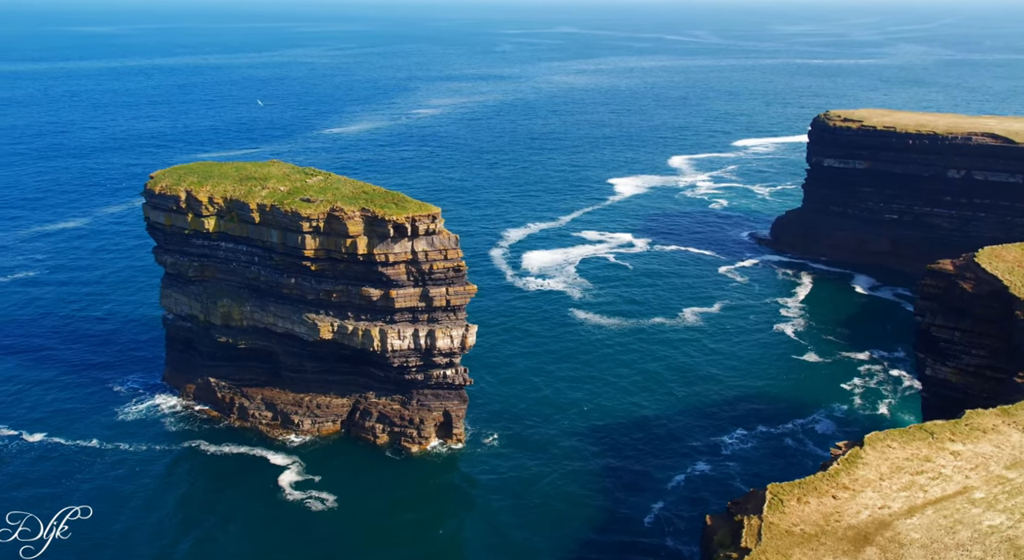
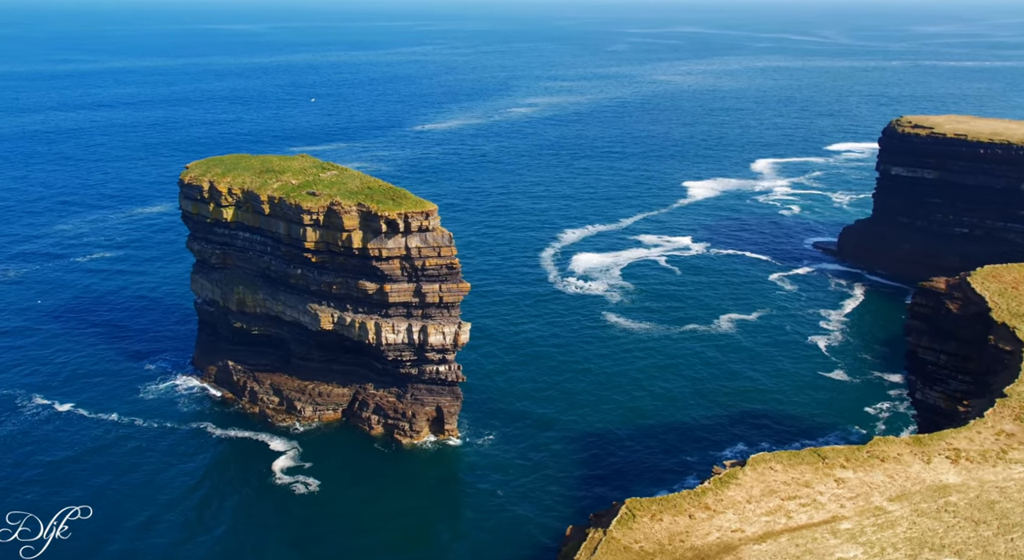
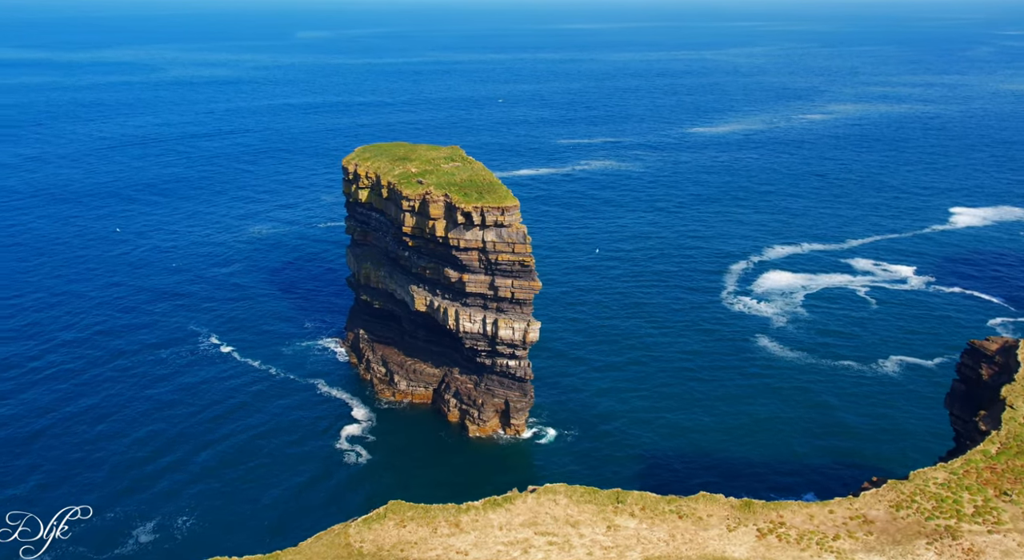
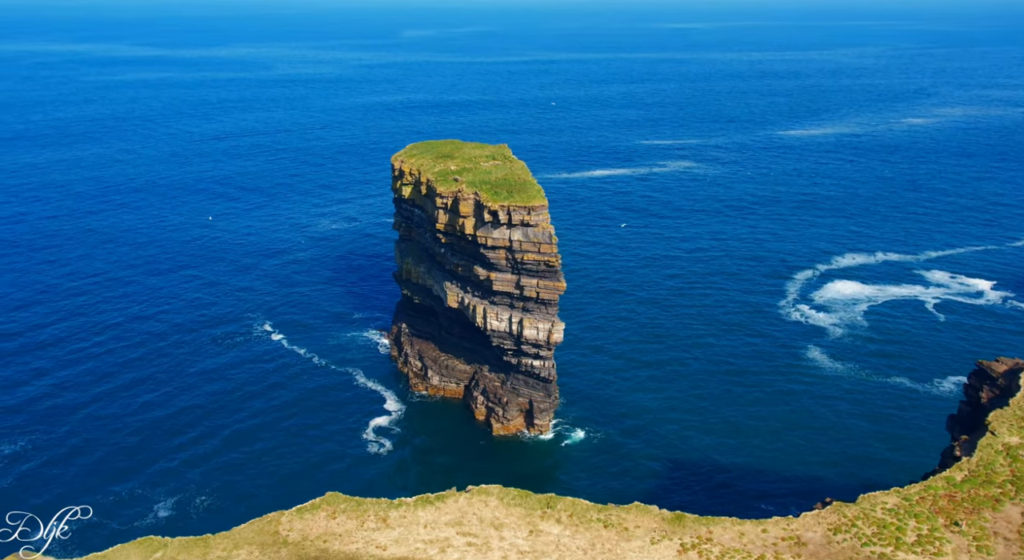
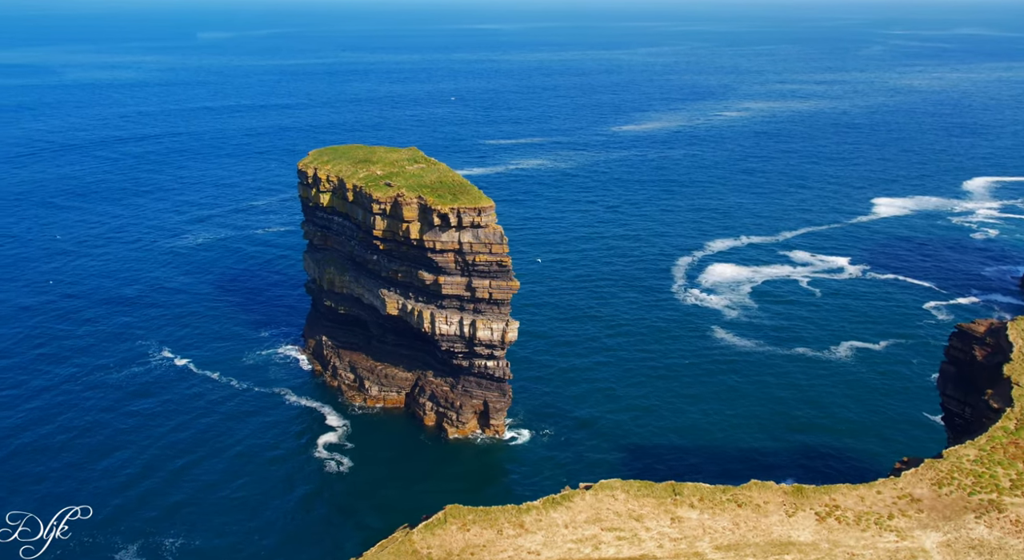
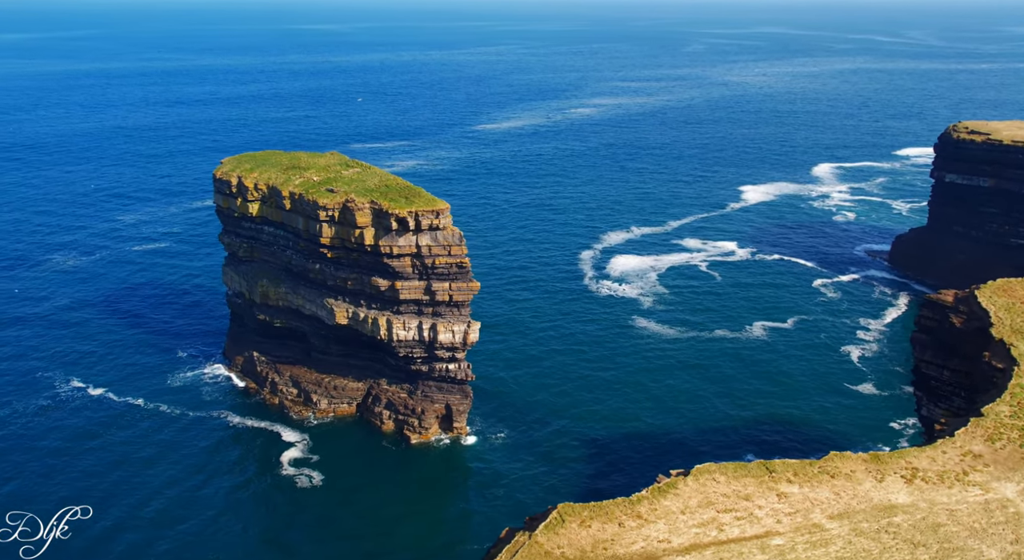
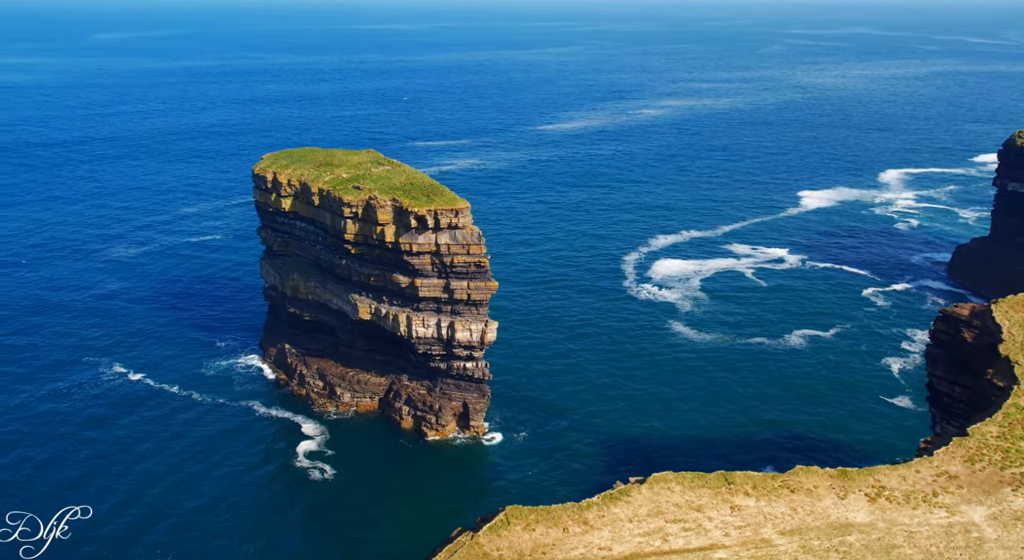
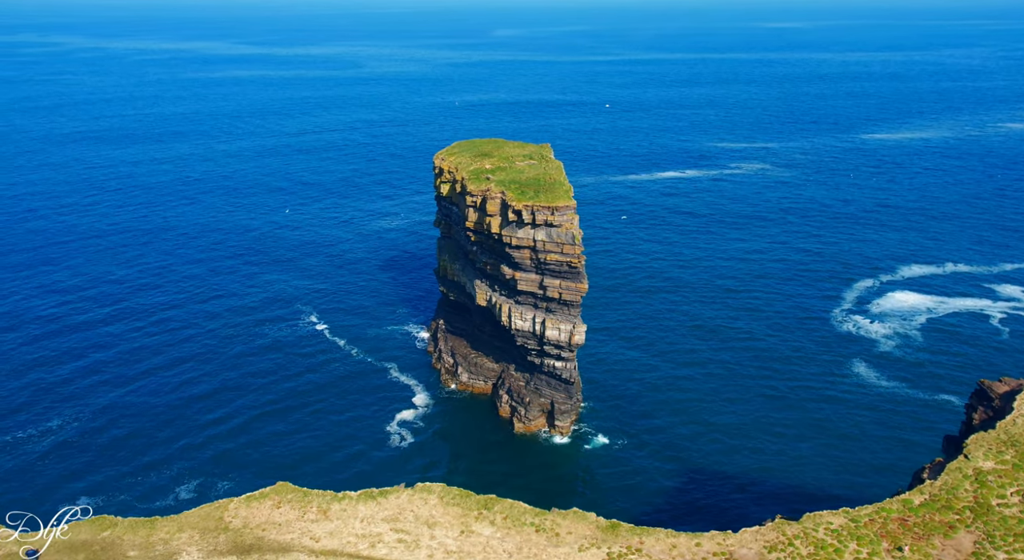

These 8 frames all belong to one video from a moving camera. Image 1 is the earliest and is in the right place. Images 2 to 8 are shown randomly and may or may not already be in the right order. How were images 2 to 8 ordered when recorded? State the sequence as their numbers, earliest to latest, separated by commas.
2, 6, 7, 5, 3, 4, 8
